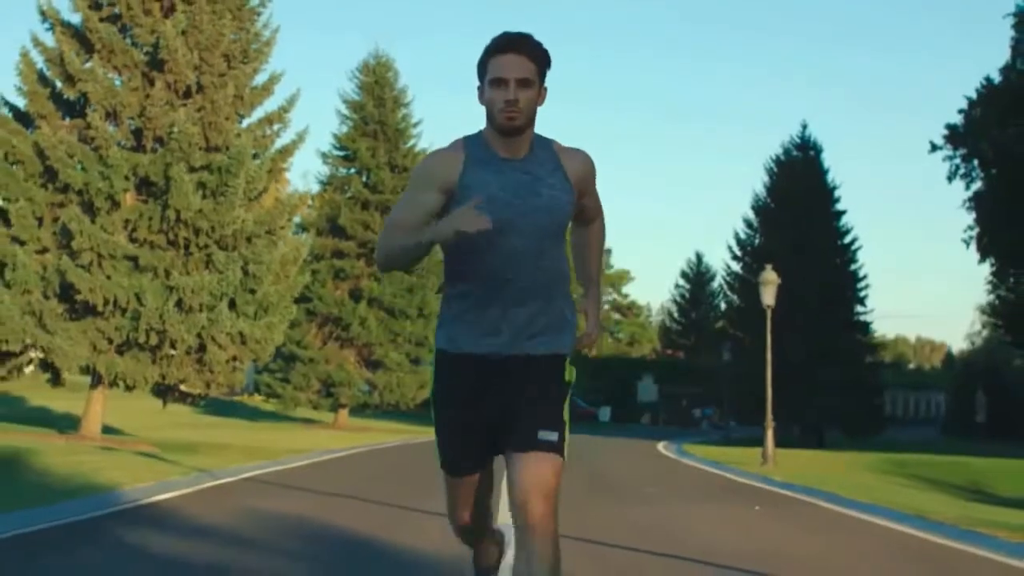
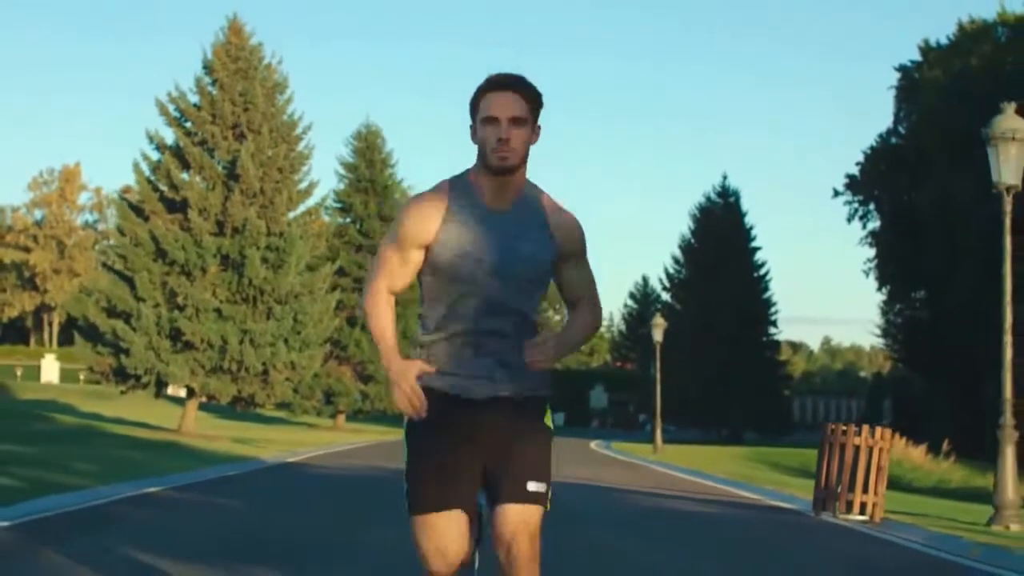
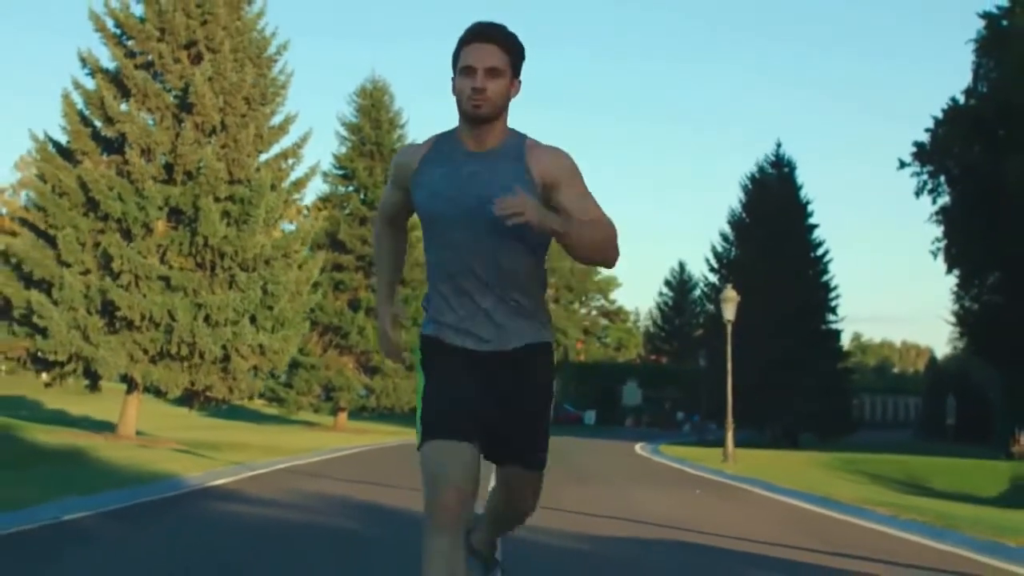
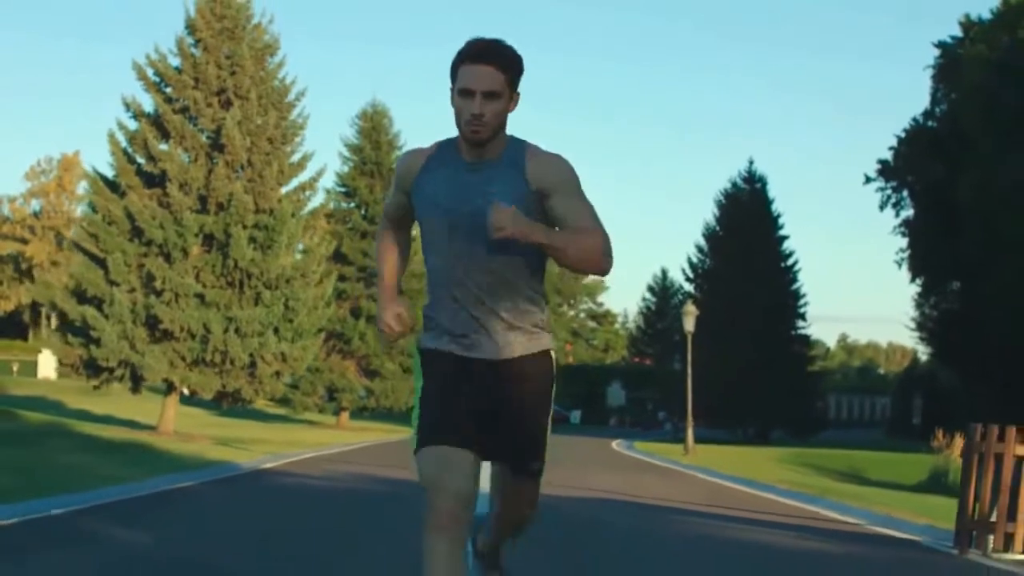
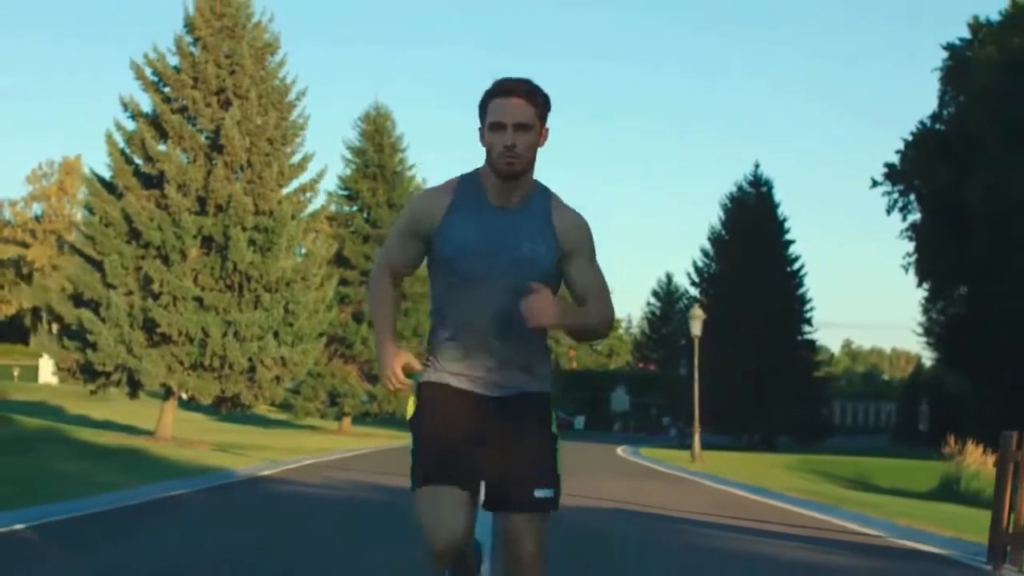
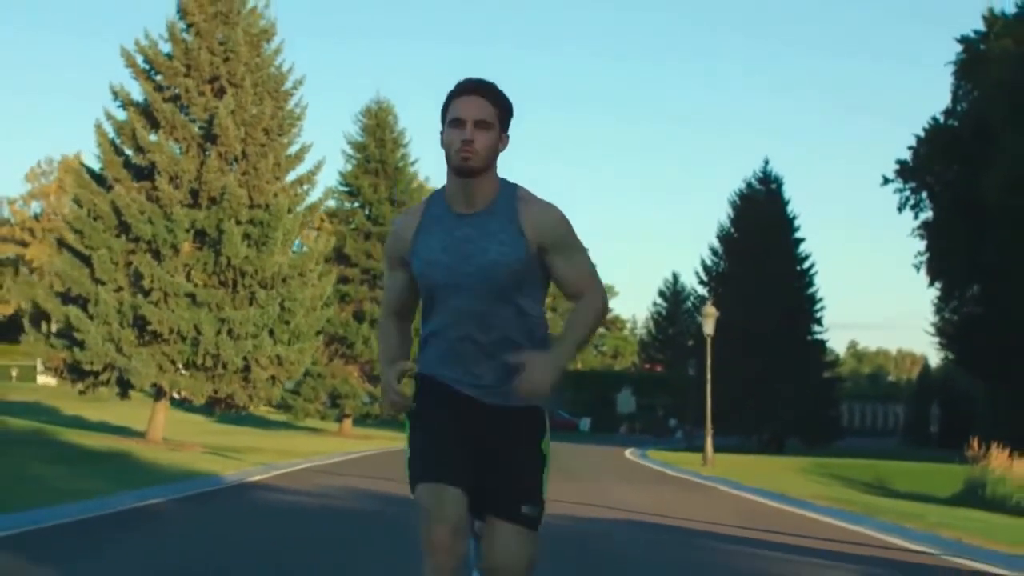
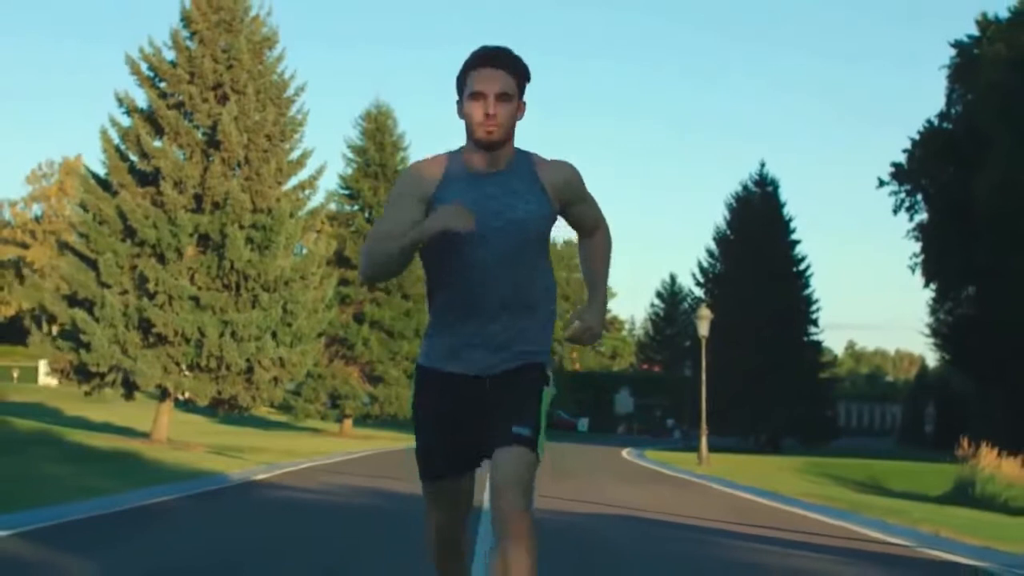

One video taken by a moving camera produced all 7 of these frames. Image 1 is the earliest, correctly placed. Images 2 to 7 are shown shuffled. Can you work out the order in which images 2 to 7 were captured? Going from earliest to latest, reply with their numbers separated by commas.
3, 6, 7, 5, 4, 2
